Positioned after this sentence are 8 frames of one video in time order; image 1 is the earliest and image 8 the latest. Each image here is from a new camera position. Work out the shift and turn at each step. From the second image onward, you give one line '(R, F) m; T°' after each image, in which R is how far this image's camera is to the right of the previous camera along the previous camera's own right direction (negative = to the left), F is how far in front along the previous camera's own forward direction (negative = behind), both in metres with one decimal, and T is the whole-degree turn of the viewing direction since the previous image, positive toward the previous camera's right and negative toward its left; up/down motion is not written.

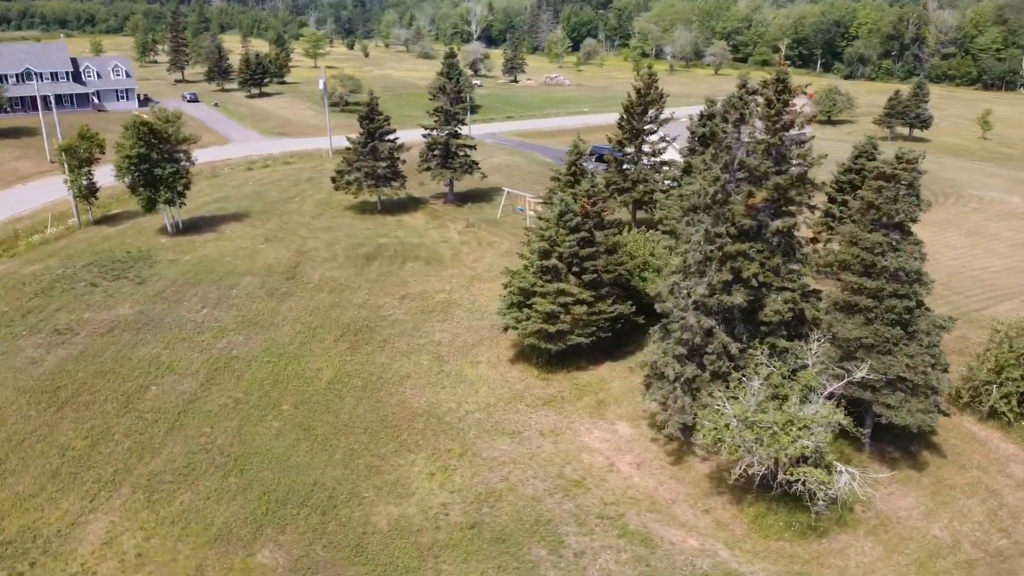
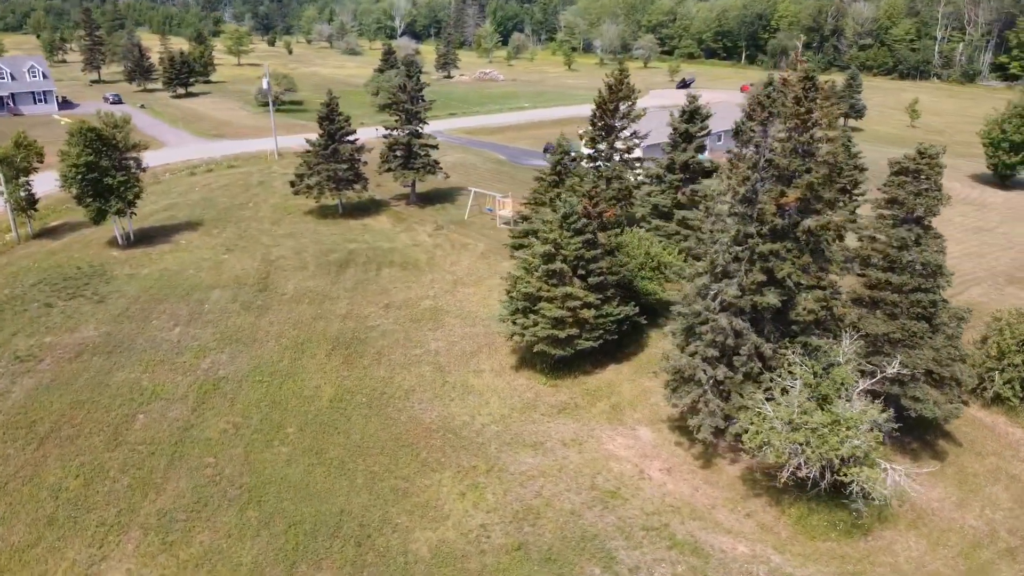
(-2.2, +0.8) m; +5°
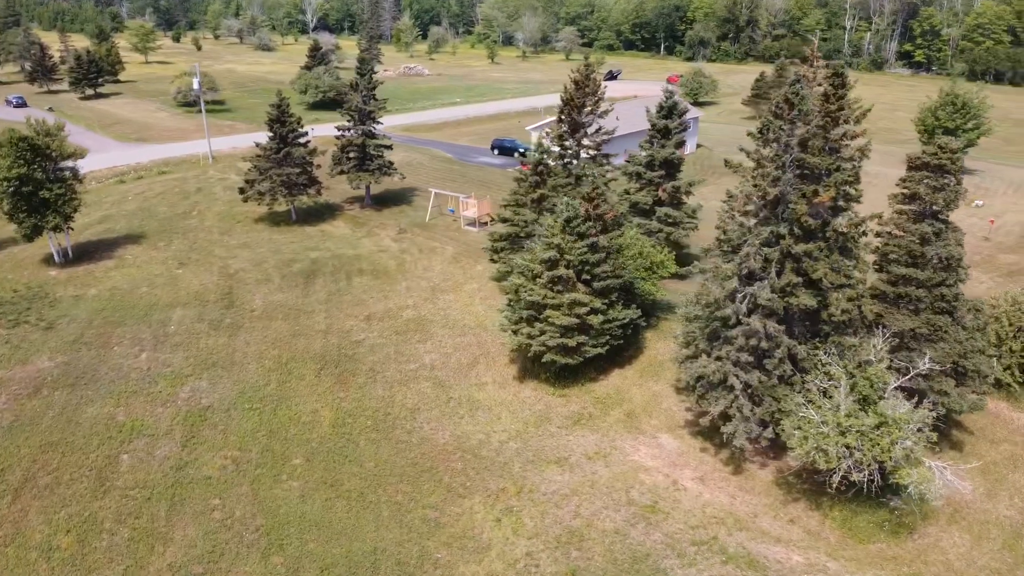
(-2.3, +1.0) m; +6°
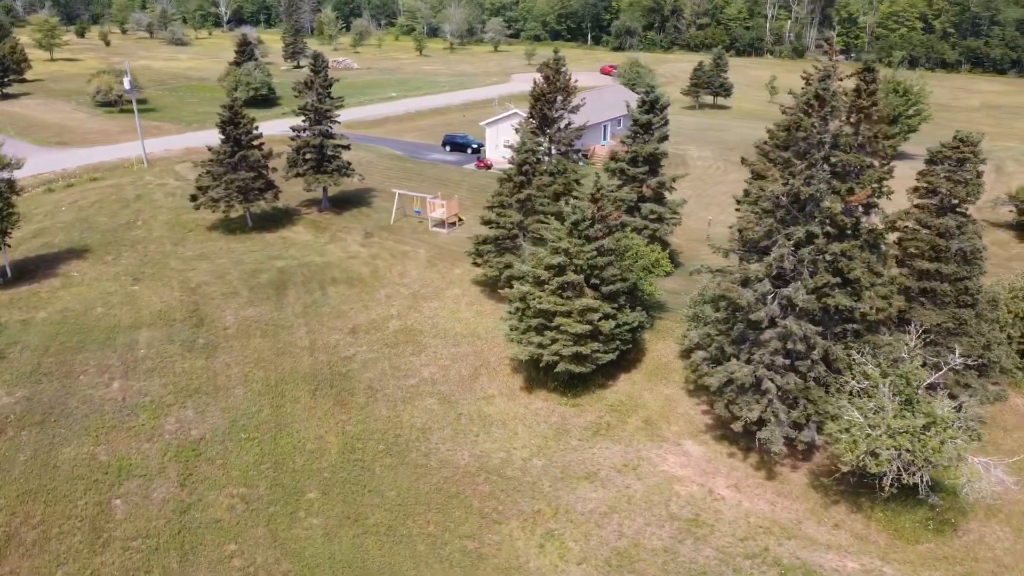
(-2.1, +1.0) m; +5°
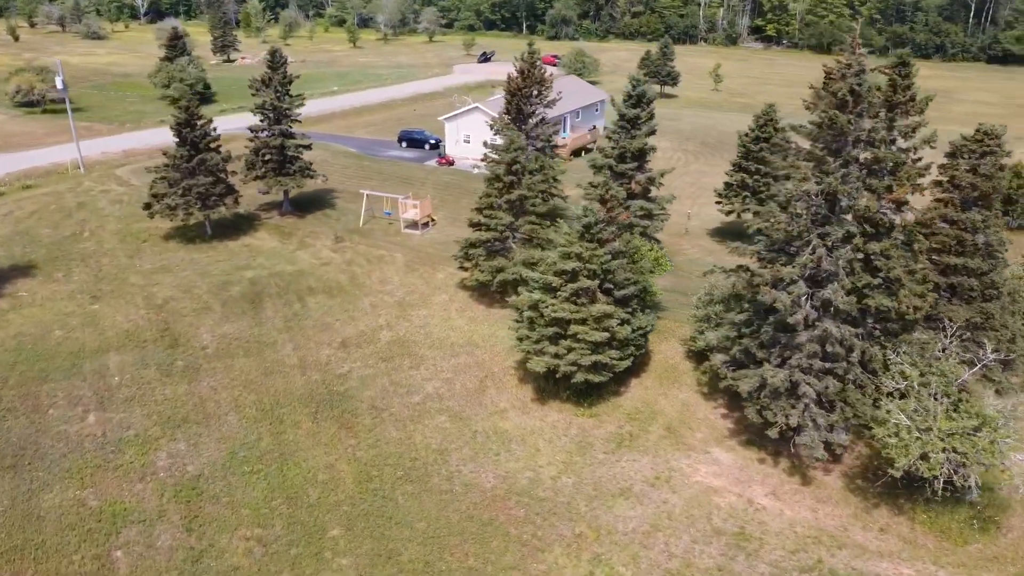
(-1.9, +1.1) m; +5°
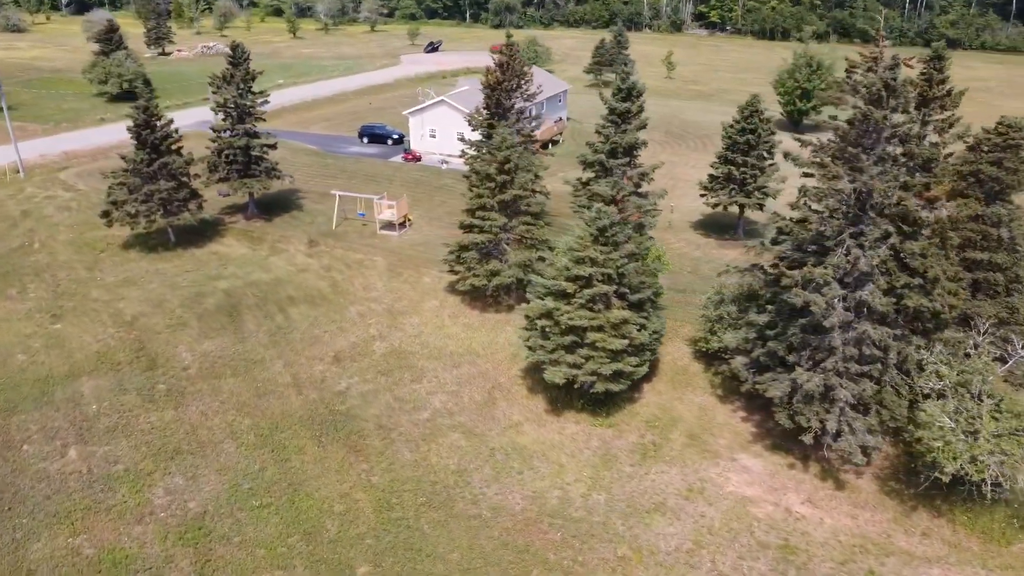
(-1.6, +1.0) m; +4°
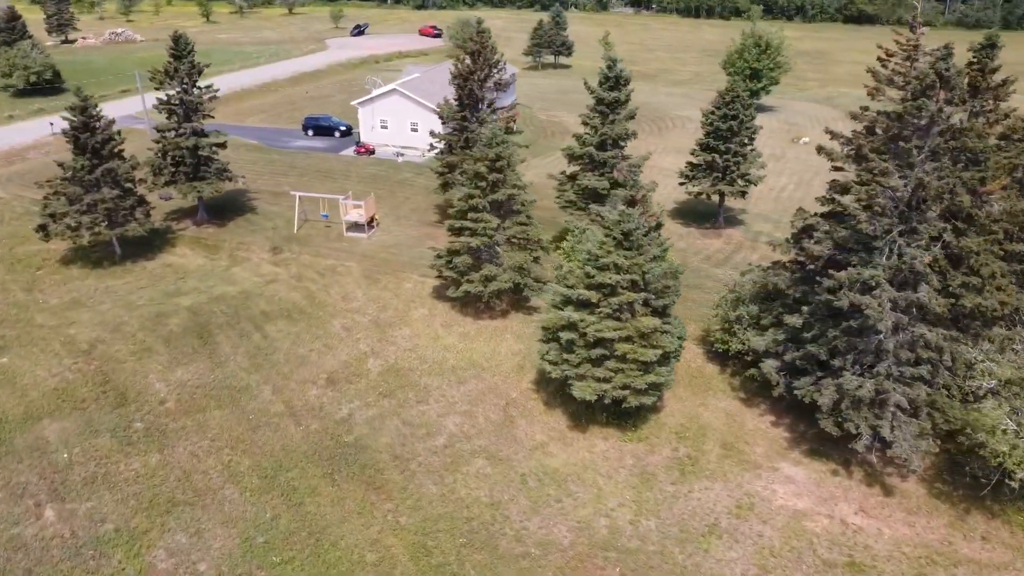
(-2.1, +1.5) m; +6°
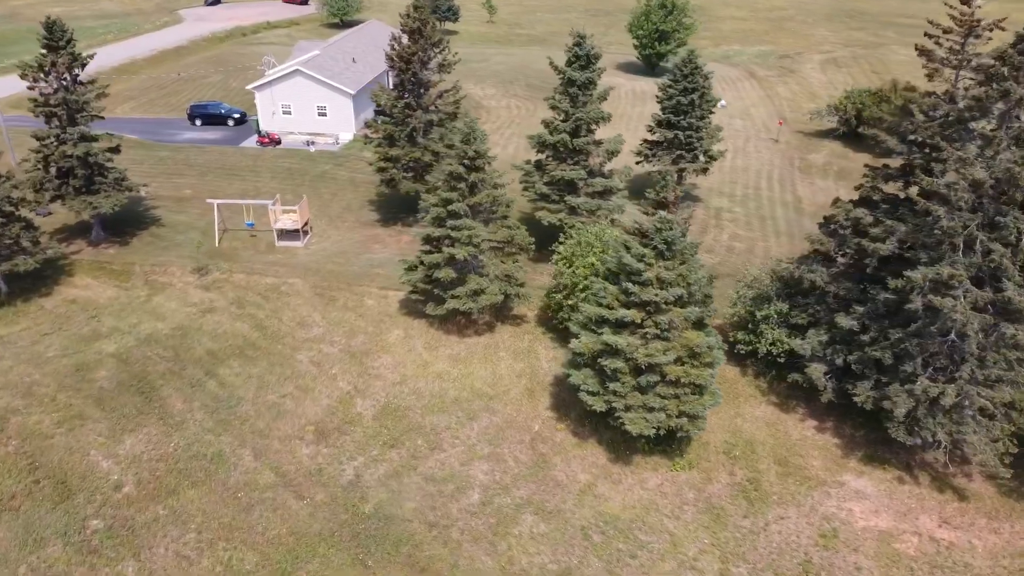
(-3.1, +2.7) m; +9°
